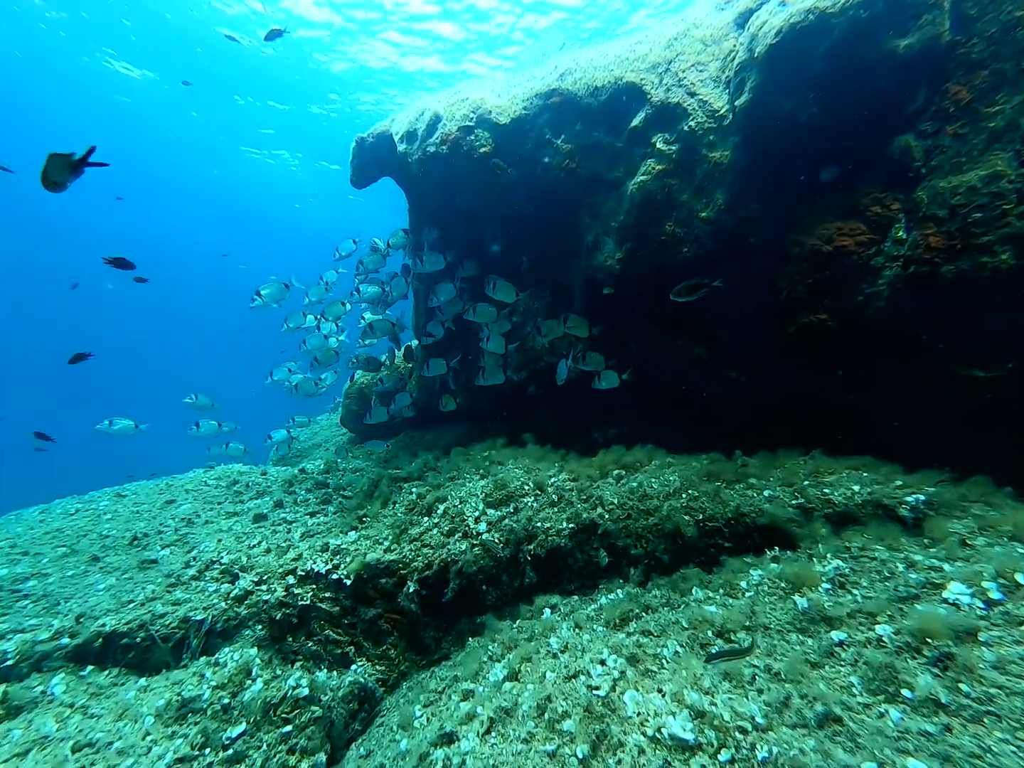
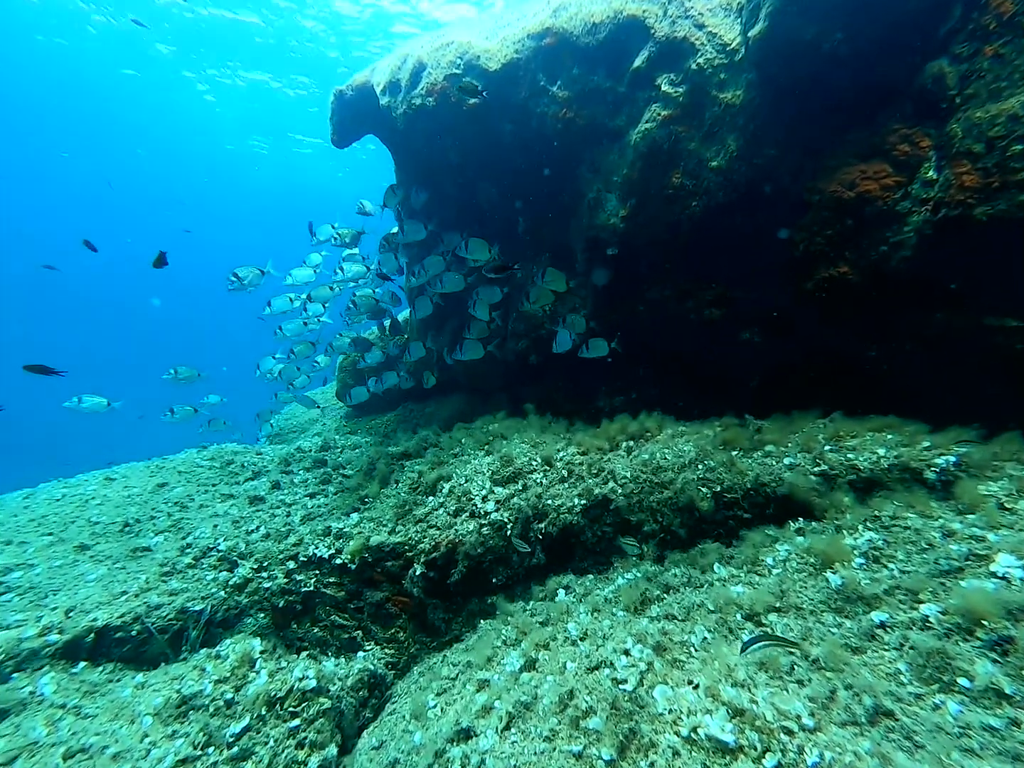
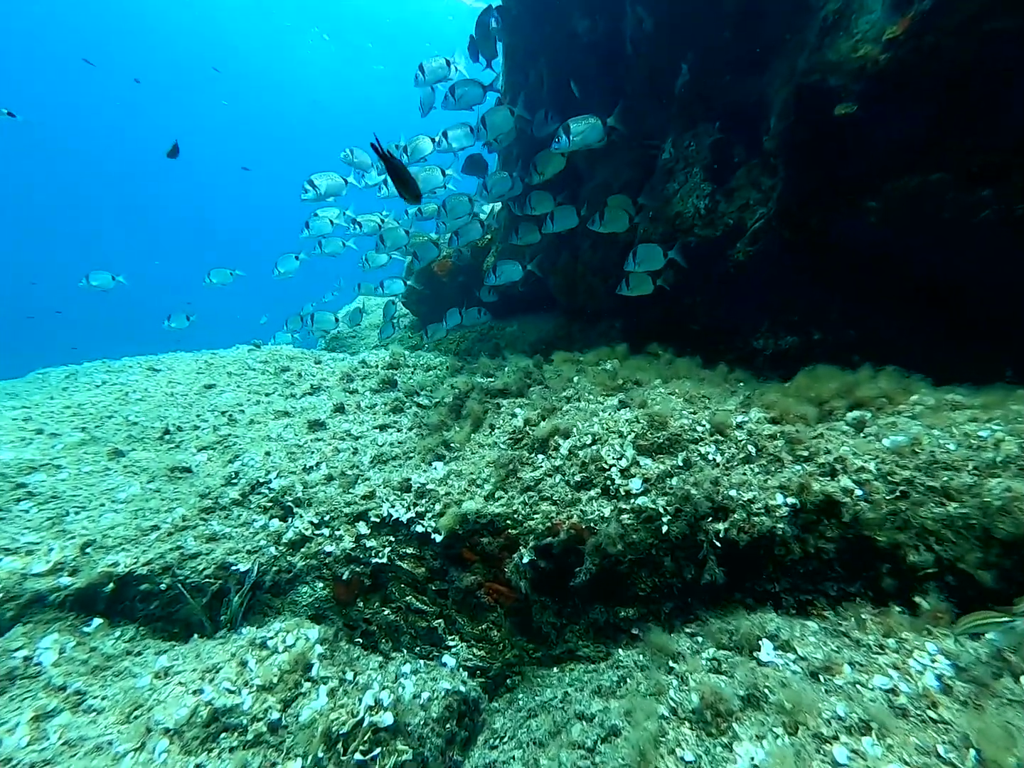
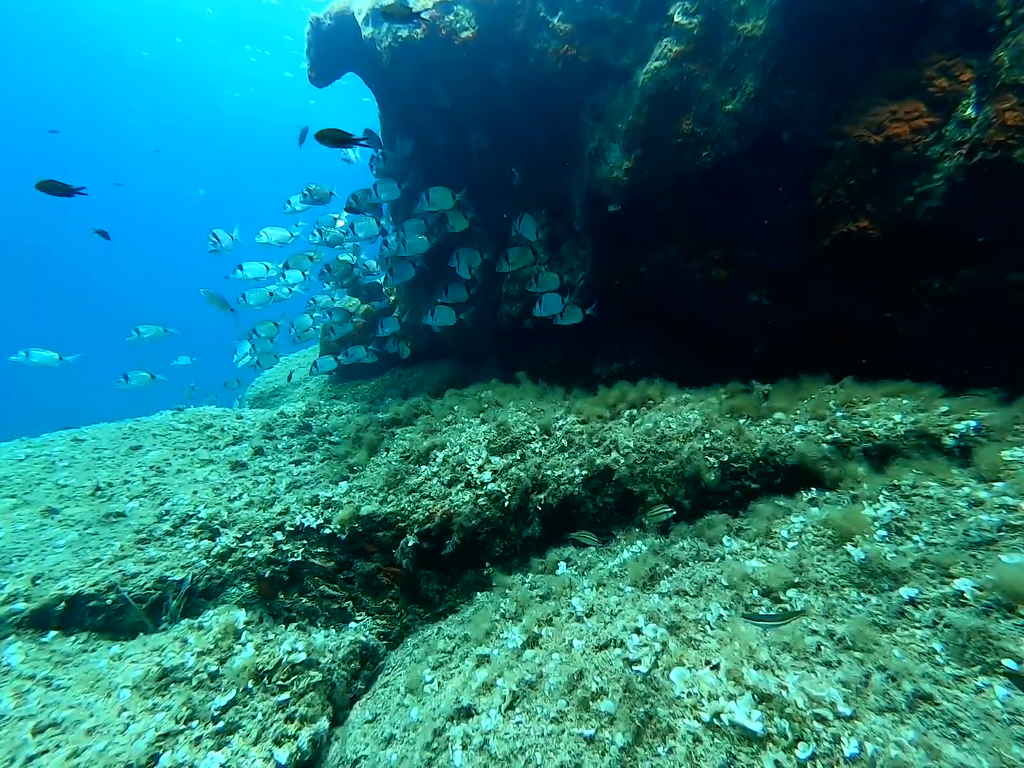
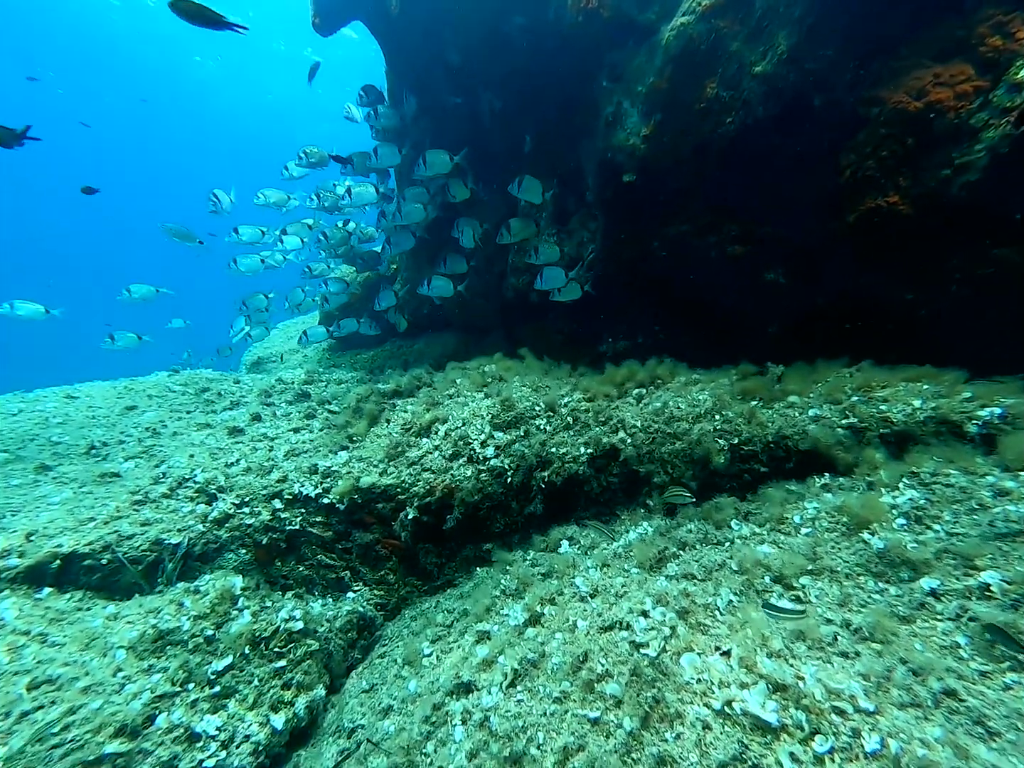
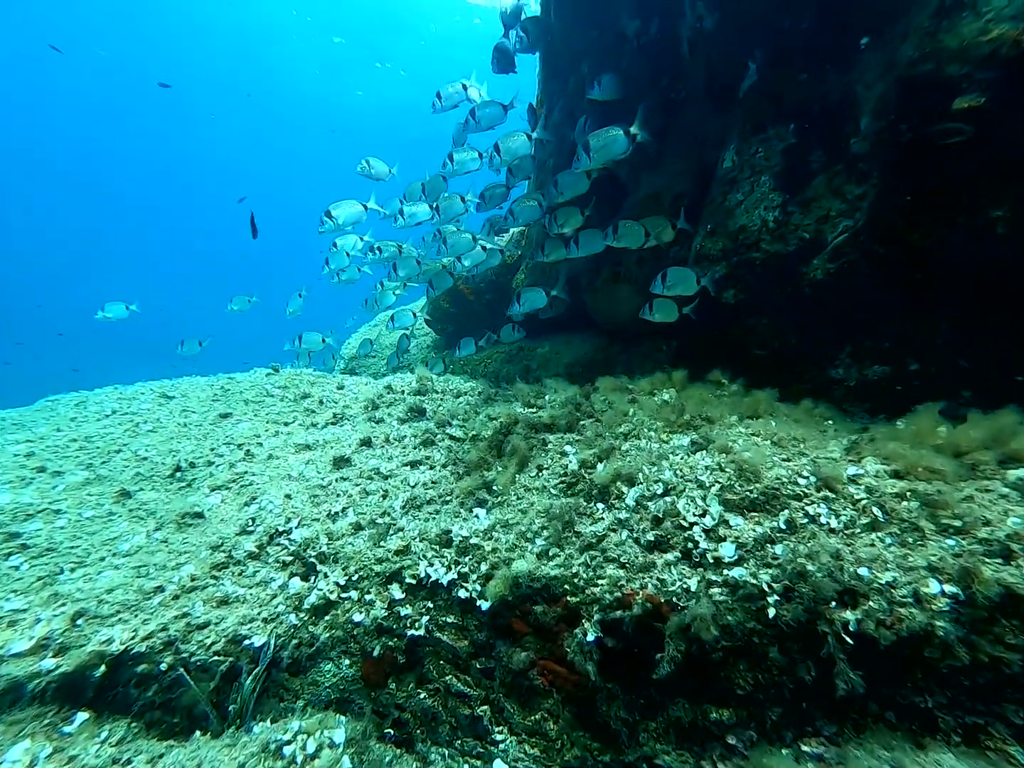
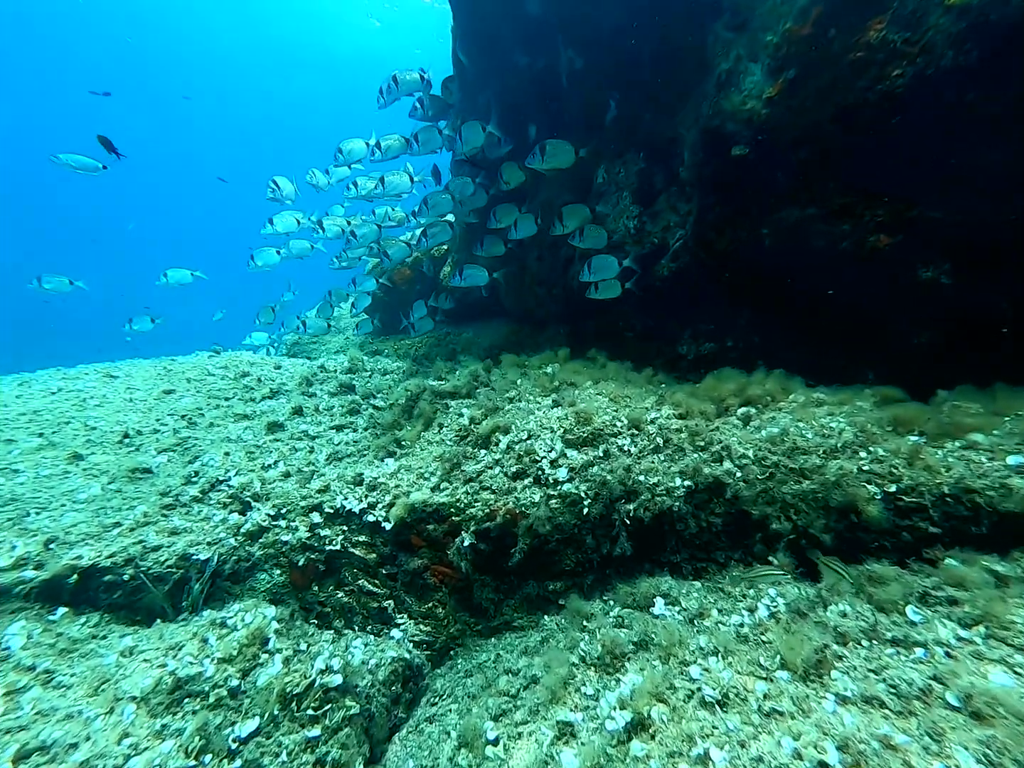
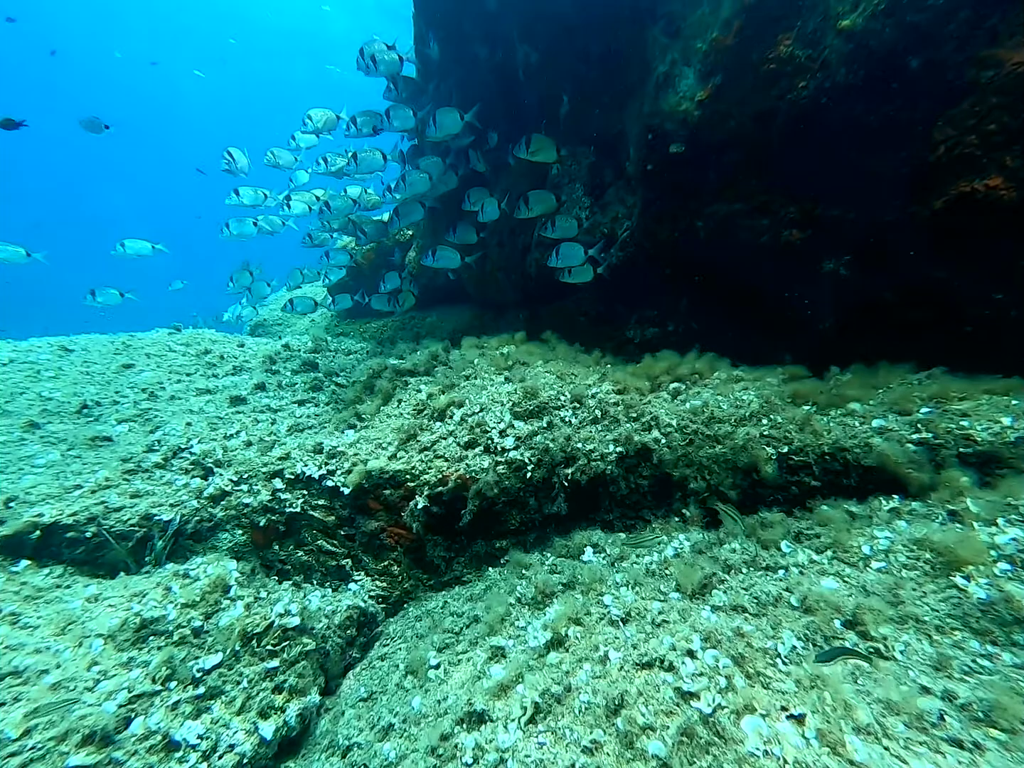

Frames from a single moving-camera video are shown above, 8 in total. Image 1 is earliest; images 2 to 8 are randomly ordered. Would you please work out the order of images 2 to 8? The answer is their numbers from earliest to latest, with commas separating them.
2, 4, 5, 8, 7, 3, 6
